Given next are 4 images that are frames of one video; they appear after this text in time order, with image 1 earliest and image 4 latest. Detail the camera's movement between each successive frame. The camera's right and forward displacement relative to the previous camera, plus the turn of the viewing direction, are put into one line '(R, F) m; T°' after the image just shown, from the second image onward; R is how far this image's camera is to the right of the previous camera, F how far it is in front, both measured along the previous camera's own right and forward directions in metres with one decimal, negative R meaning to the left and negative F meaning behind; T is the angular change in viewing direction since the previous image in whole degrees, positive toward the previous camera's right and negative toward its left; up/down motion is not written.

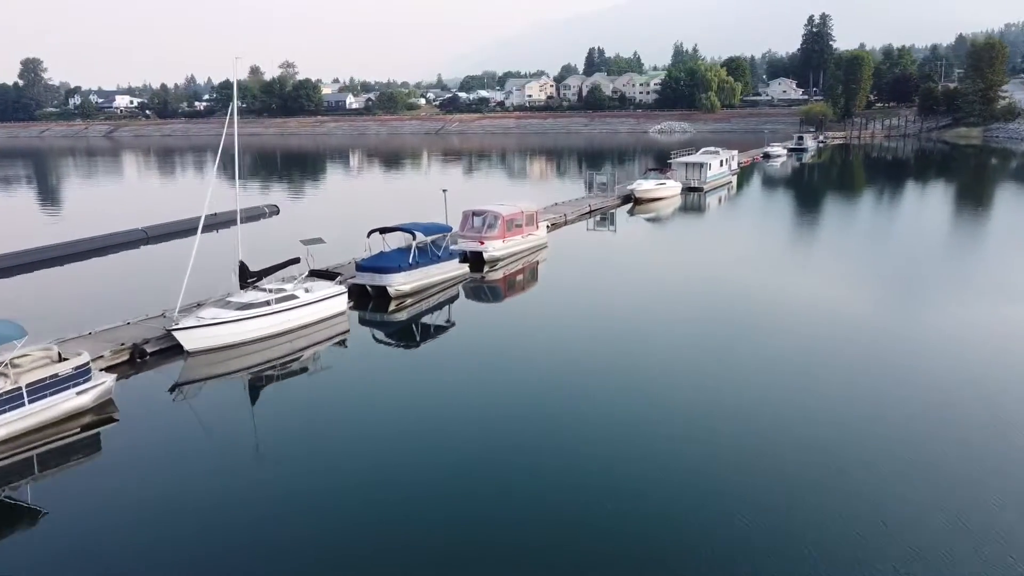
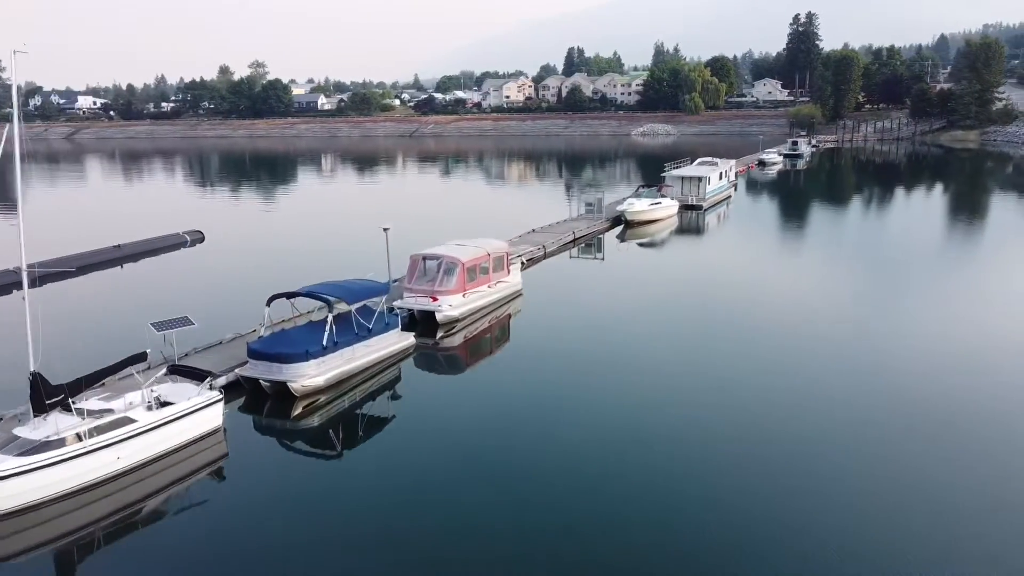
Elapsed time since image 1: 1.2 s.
(+0.2, +2.5) m; +2°
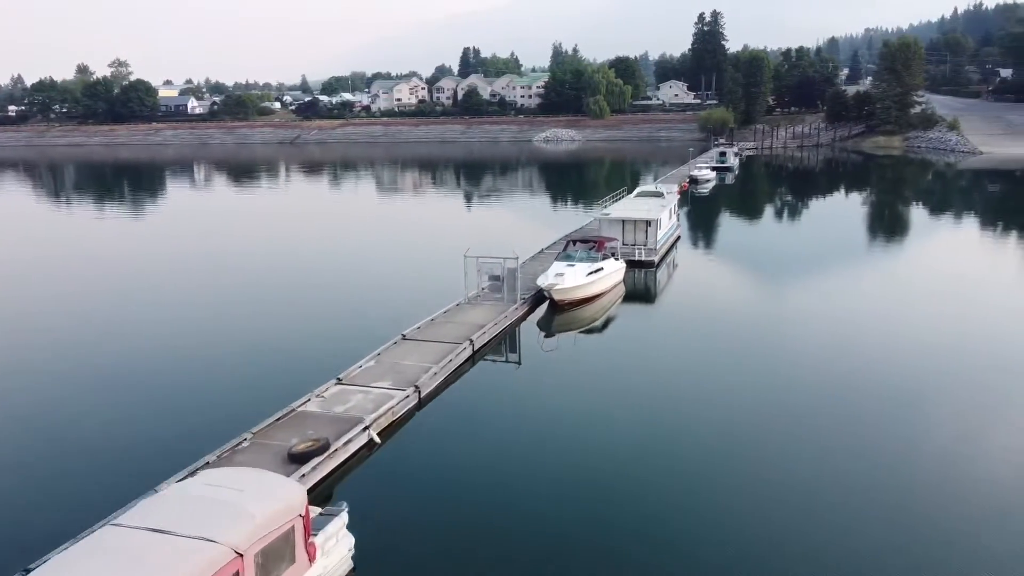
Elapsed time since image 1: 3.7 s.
(+0.5, +5.3) m; +7°
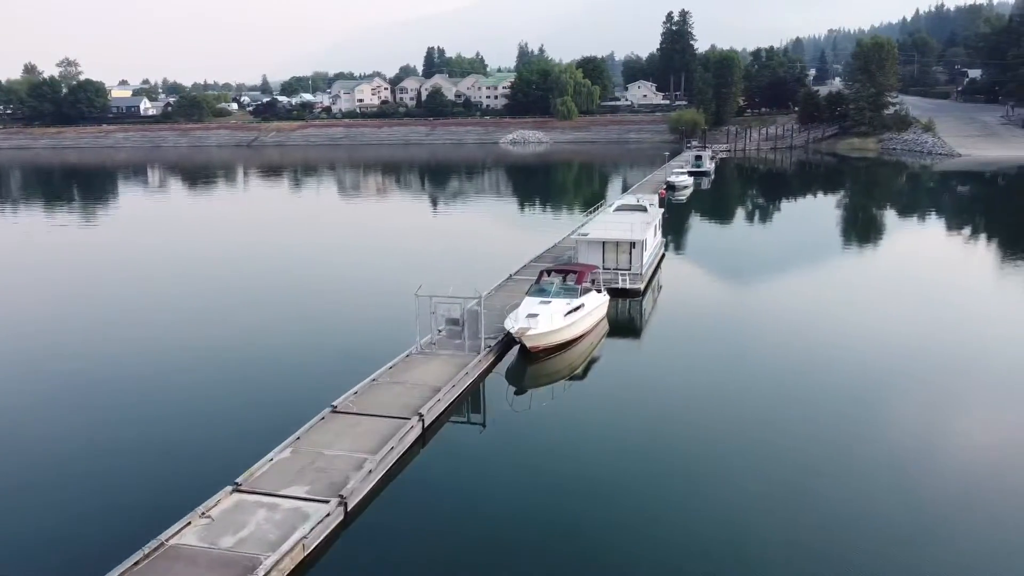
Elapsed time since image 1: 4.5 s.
(+0.1, +1.7) m; +2°
